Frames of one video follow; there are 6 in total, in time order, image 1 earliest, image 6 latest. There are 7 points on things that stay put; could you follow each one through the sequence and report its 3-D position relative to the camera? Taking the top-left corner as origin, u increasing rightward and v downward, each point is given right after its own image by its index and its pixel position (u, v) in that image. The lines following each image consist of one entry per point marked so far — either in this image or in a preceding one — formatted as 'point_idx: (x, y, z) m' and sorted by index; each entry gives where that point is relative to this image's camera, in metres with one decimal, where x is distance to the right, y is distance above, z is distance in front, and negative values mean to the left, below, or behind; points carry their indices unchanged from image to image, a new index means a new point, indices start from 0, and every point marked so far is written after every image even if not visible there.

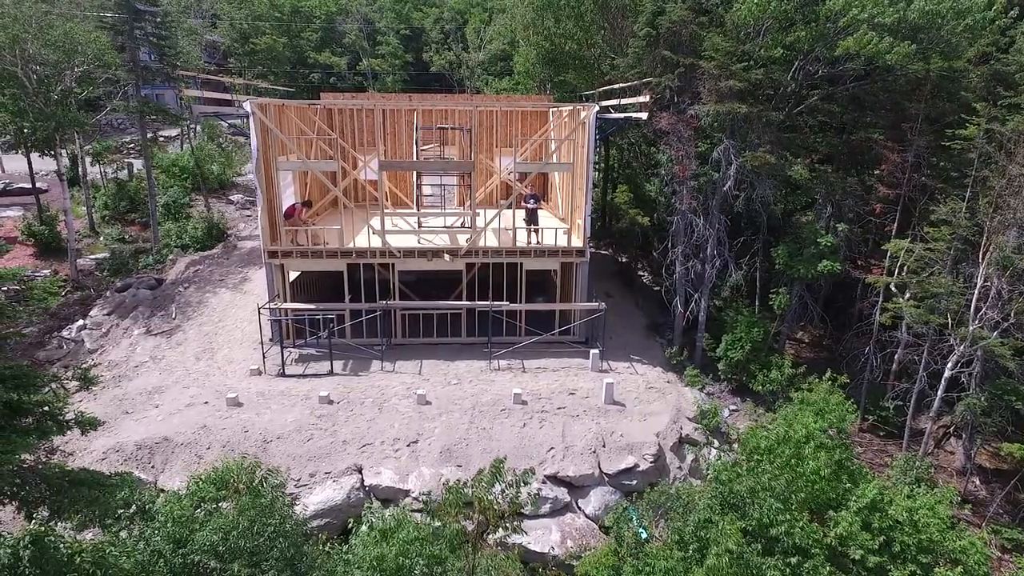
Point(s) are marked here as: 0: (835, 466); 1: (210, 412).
0: (+5.2, -2.9, +9.7) m
1: (-6.0, -2.5, +12.1) m
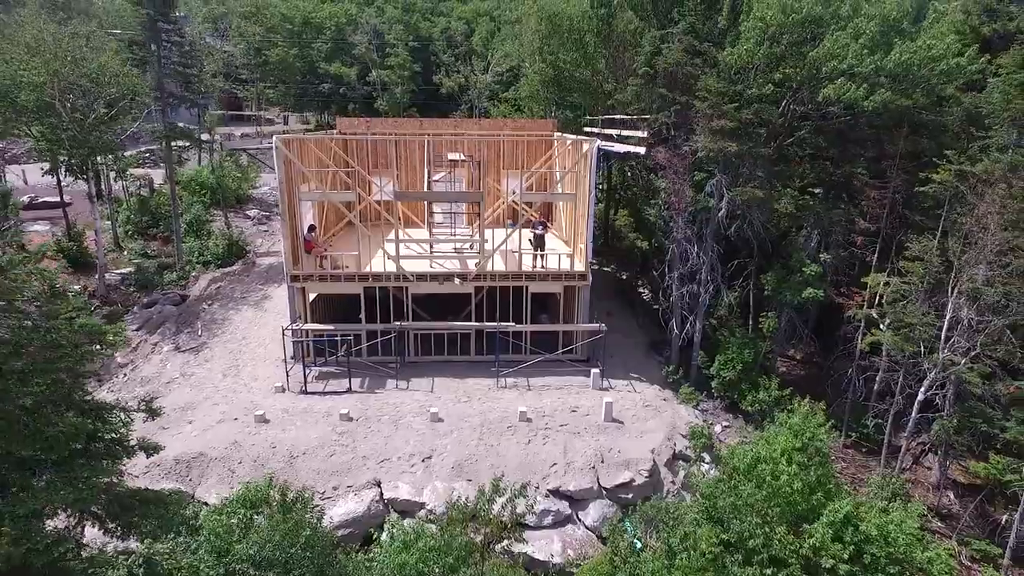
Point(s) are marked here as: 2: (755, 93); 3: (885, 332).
0: (+5.3, -3.4, +10.6) m
1: (-5.9, -3.0, +13.1) m
2: (+5.7, +4.6, +14.1) m
3: (+7.8, -0.9, +12.6) m
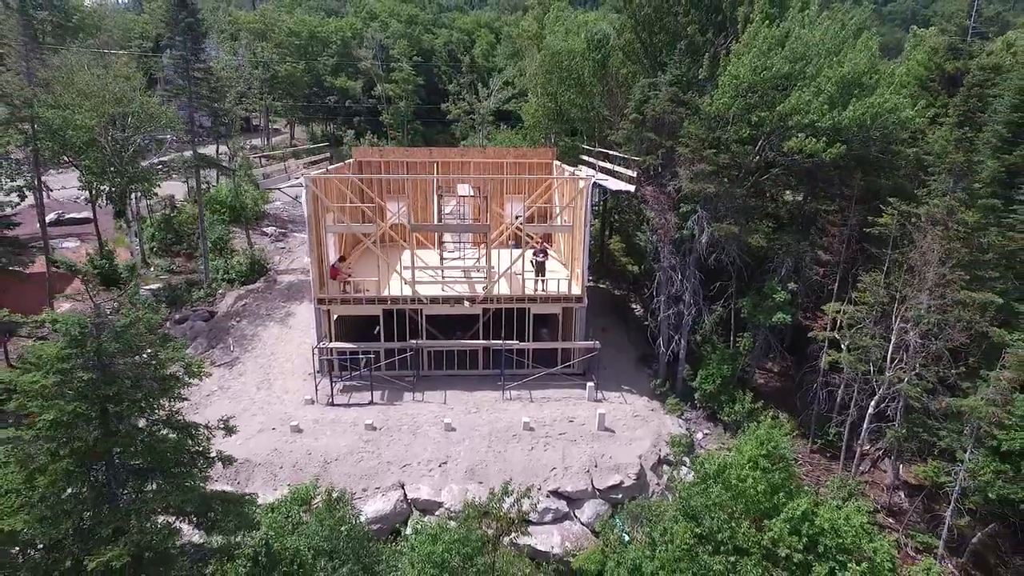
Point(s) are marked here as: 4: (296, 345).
0: (+5.5, -4.1, +12.5) m
1: (-5.8, -3.7, +14.9) m
2: (+5.8, +3.9, +15.9) m
3: (+7.9, -1.5, +14.4) m
4: (-7.1, -1.9, +19.9) m
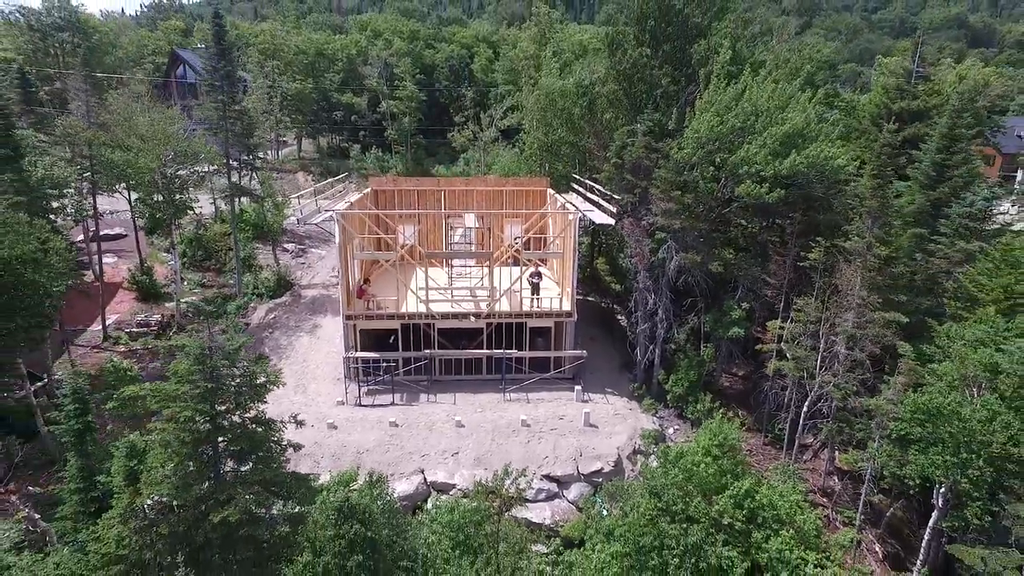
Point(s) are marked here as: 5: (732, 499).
0: (+5.5, -4.7, +15.5) m
1: (-5.8, -4.3, +18.0) m
2: (+5.8, +3.3, +19.0) m
3: (+7.9, -2.1, +17.5) m
4: (-7.2, -2.5, +22.9) m
5: (+5.3, -5.1, +14.5) m
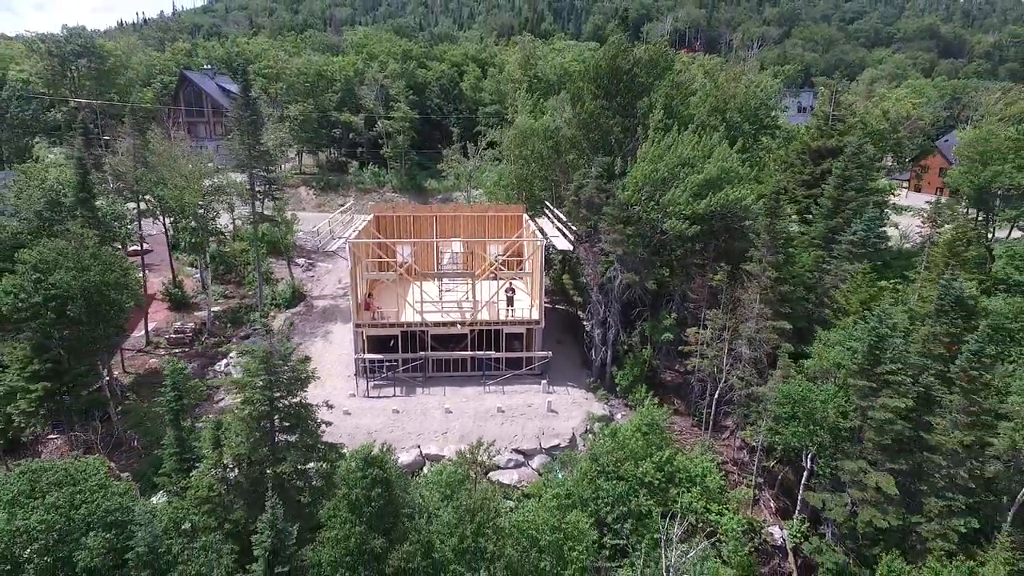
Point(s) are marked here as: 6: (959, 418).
0: (+4.6, -5.2, +20.3) m
1: (-6.7, -4.9, +22.6) m
2: (+4.9, +2.8, +23.8) m
3: (+7.1, -2.6, +22.3) m
4: (-8.1, -3.1, +27.6) m
5: (+4.5, -5.6, +19.3) m
6: (+12.2, -3.5, +16.4) m
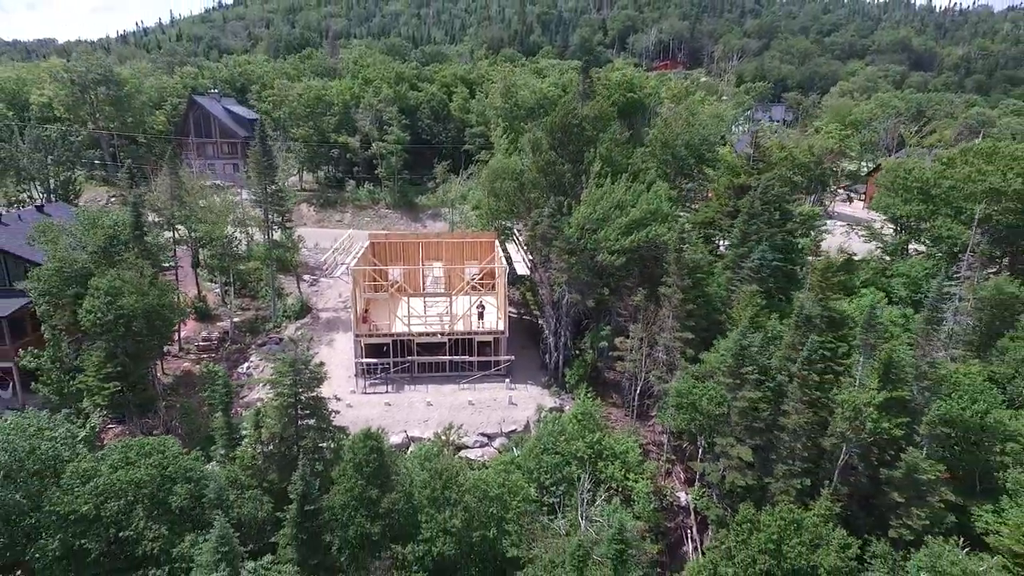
0: (+3.1, -6.0, +26.4) m
1: (-8.2, -5.8, +28.6) m
2: (+3.3, +2.0, +29.8) m
3: (+5.5, -3.5, +28.3) m
4: (-9.7, -4.0, +33.5) m
5: (+3.0, -6.5, +25.4) m
6: (+10.7, -4.4, +22.5) m
